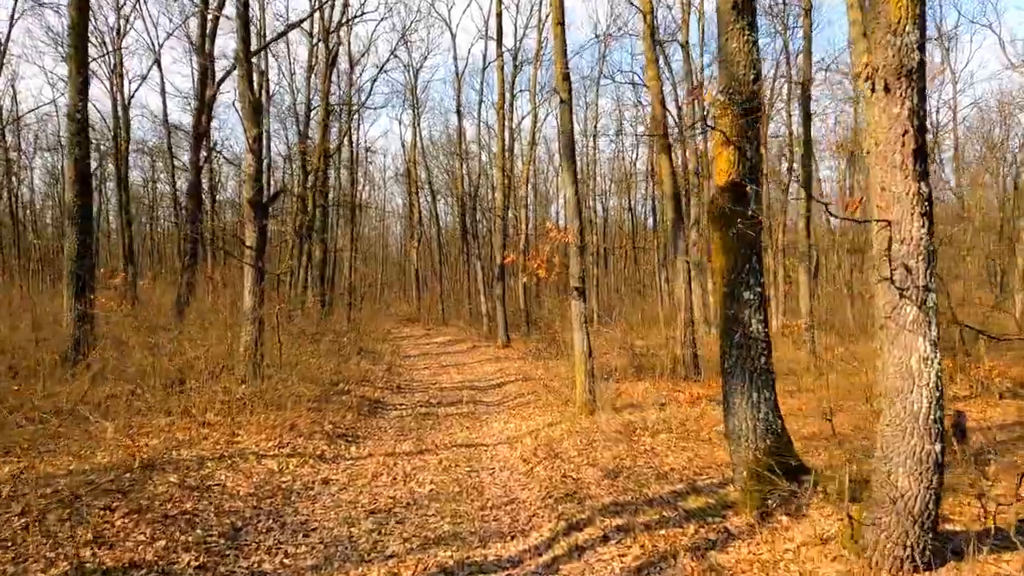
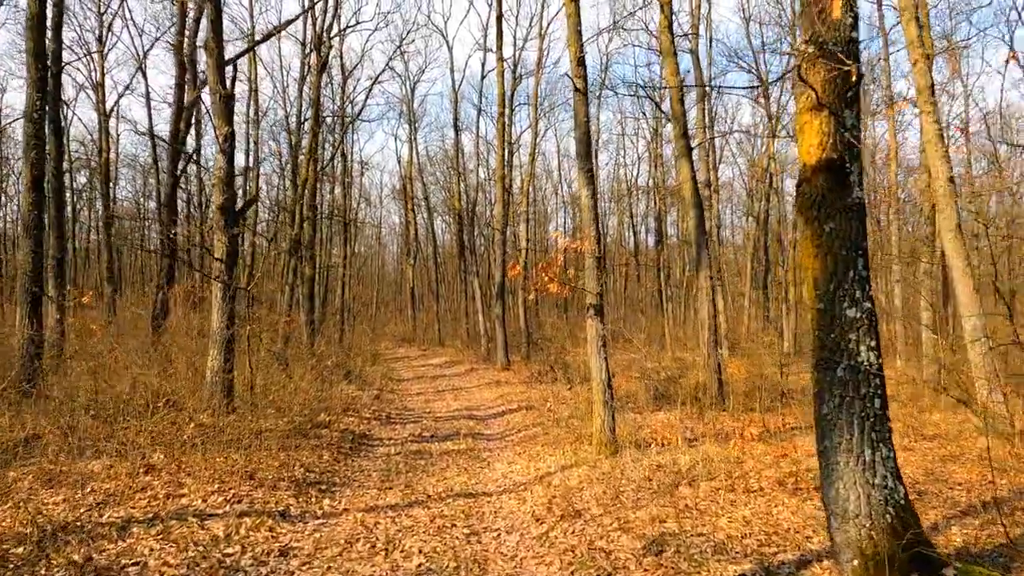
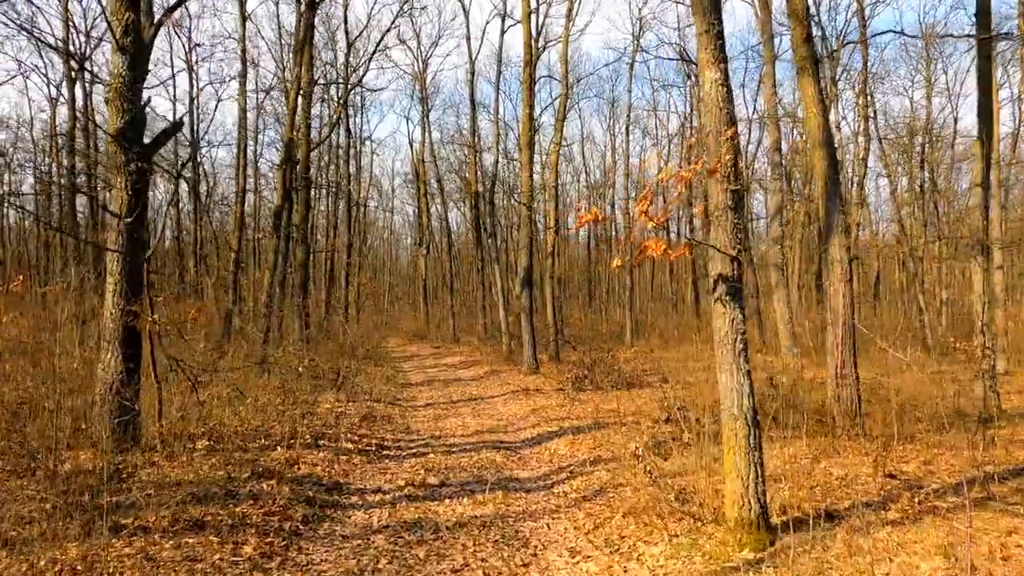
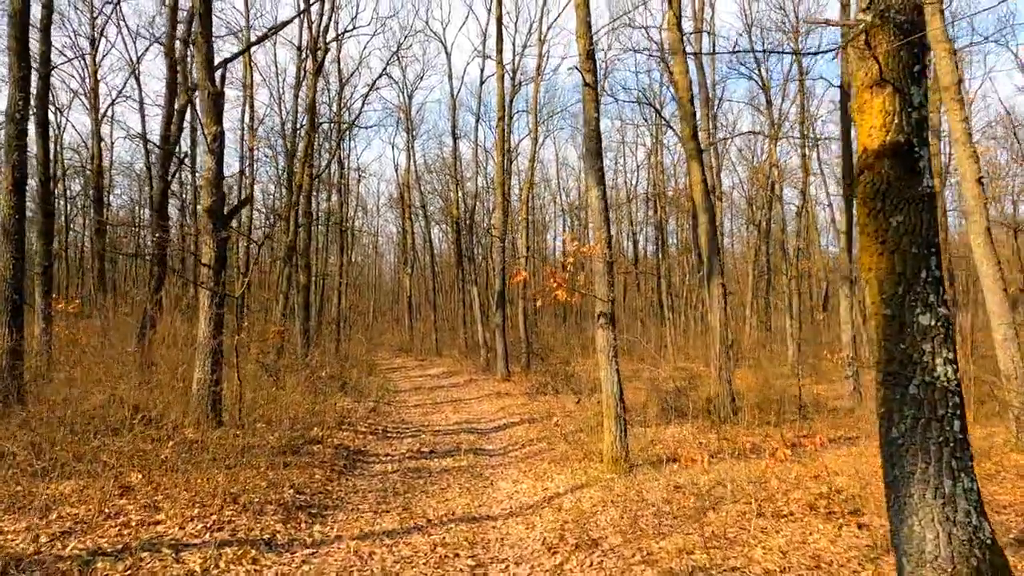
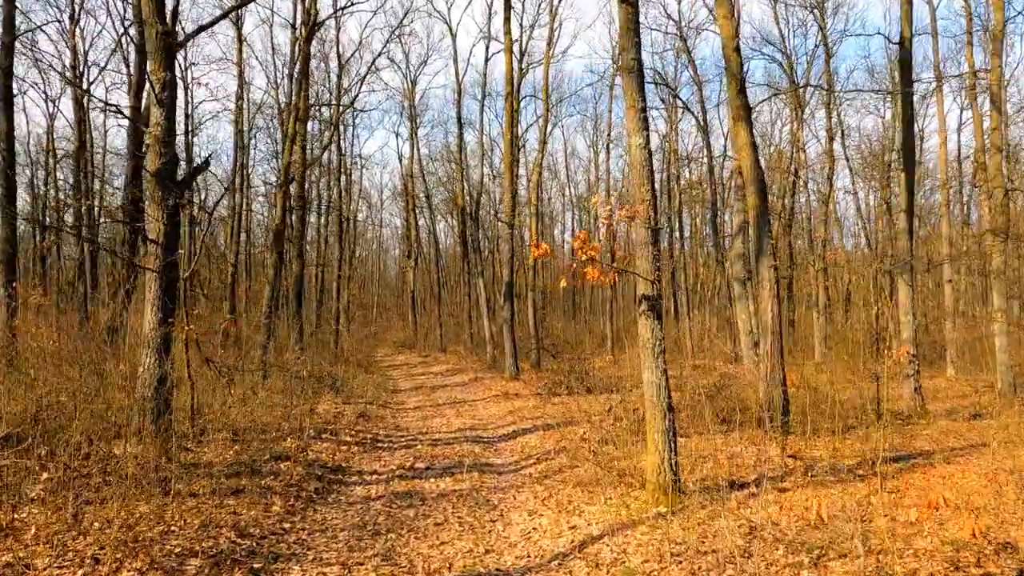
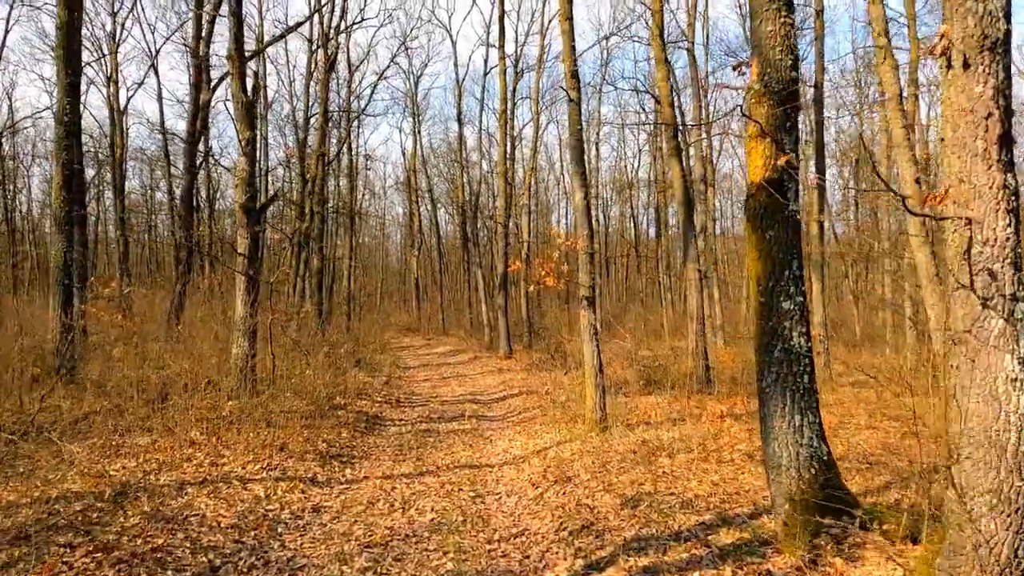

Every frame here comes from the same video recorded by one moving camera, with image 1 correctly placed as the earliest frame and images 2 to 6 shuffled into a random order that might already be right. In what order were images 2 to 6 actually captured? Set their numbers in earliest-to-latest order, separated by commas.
6, 2, 4, 5, 3
